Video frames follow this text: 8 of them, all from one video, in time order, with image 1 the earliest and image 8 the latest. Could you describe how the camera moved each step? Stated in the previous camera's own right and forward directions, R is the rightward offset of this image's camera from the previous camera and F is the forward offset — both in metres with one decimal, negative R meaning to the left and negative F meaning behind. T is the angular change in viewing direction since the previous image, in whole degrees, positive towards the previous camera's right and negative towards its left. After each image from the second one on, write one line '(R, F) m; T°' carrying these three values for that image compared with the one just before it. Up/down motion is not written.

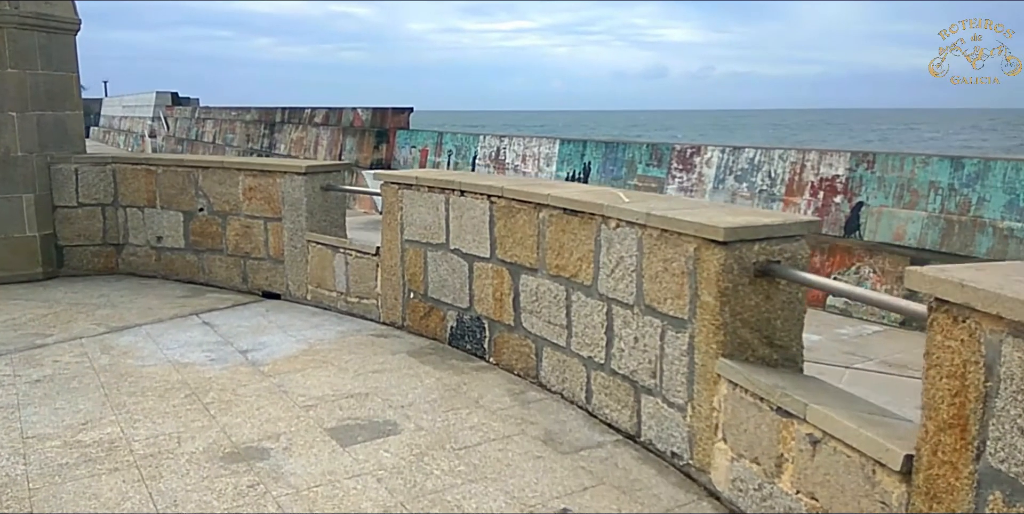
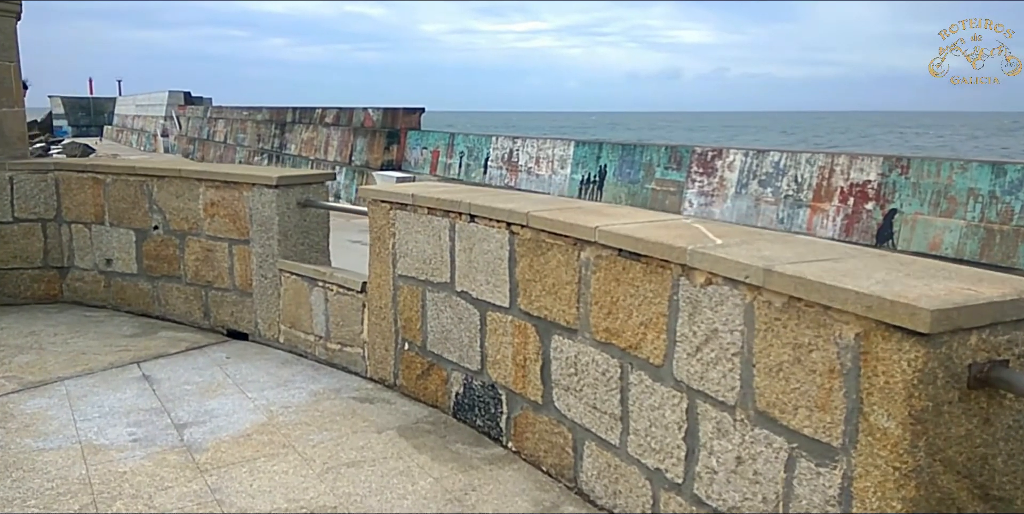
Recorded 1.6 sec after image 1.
(-0.1, +1.0) m; -1°
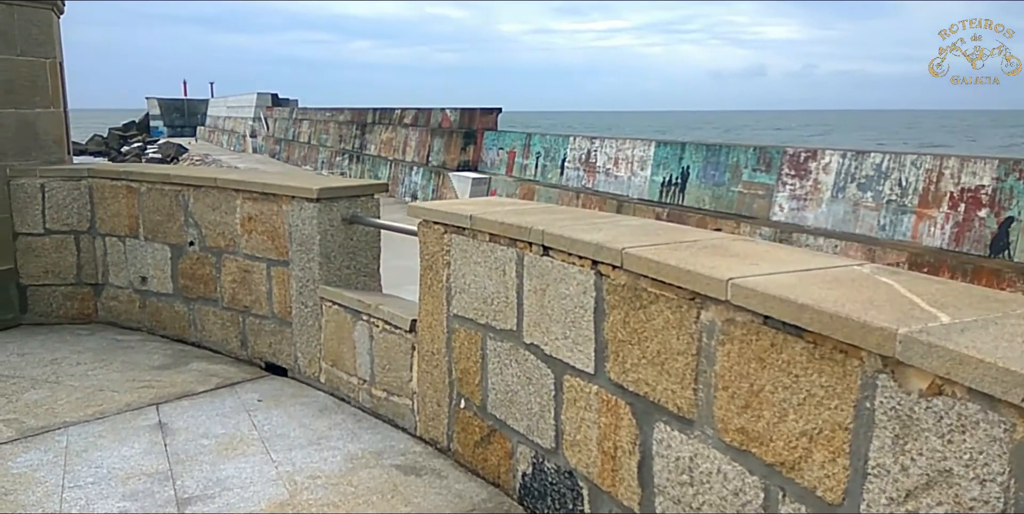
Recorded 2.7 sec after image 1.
(0.0, +0.7) m; -6°
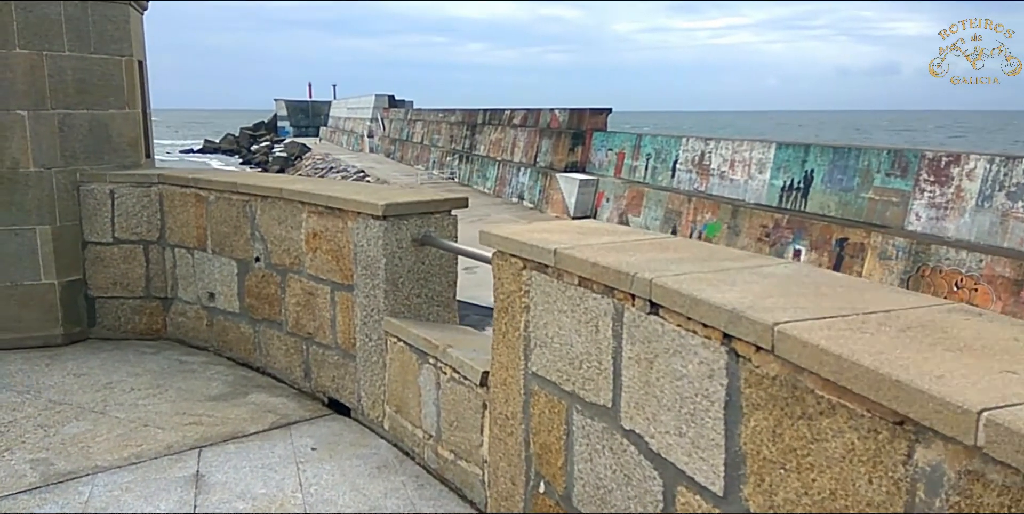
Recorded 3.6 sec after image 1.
(0.0, +0.6) m; -8°
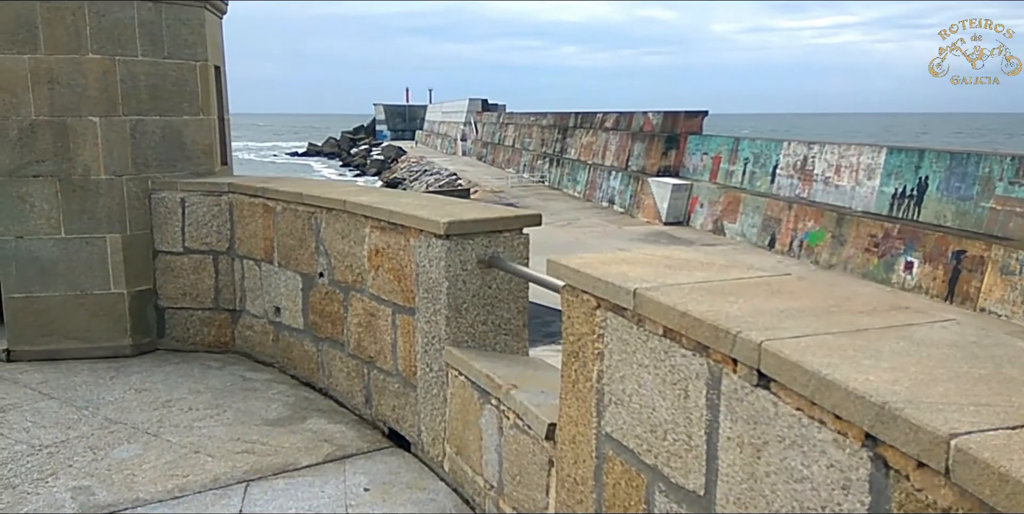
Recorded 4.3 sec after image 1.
(0.0, +0.3) m; -7°
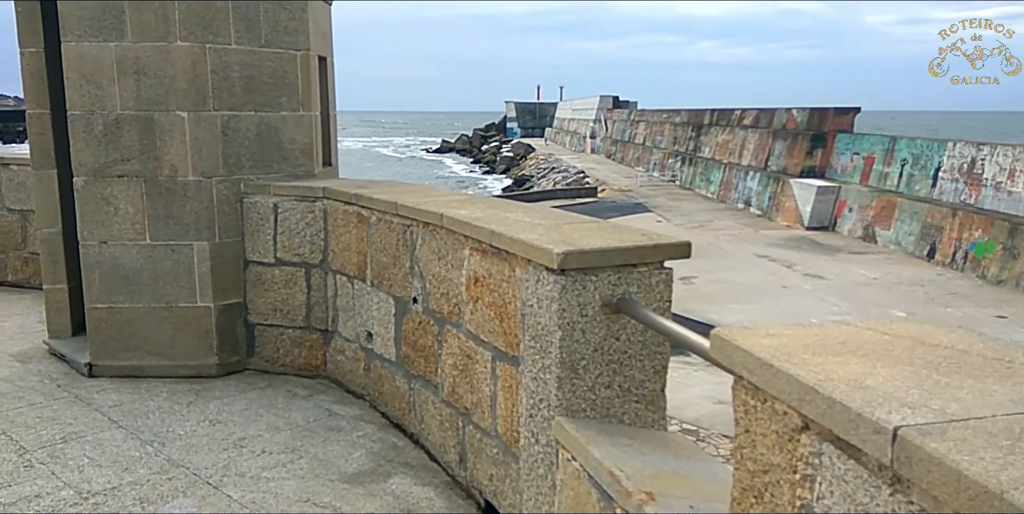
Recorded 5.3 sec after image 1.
(0.0, +0.6) m; -9°
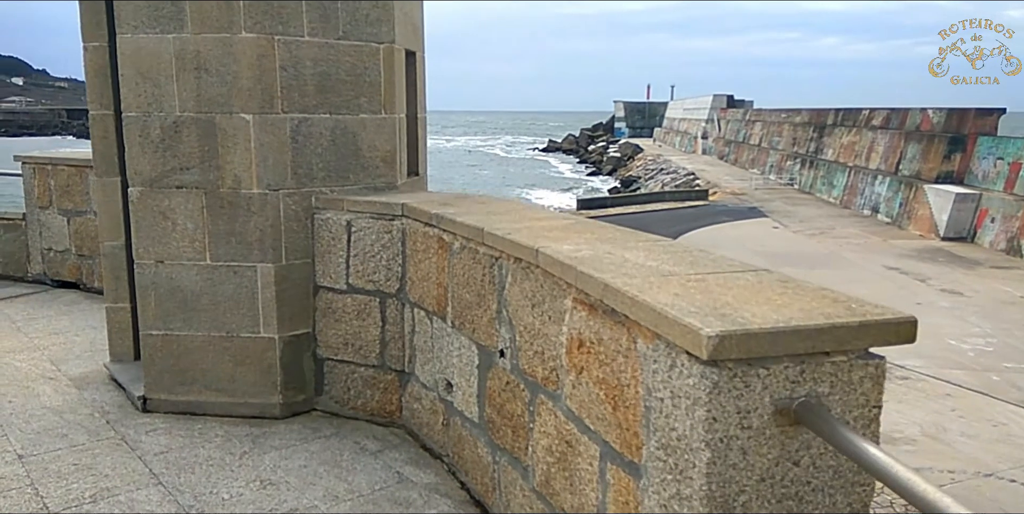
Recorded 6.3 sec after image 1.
(0.0, +0.6) m; -8°
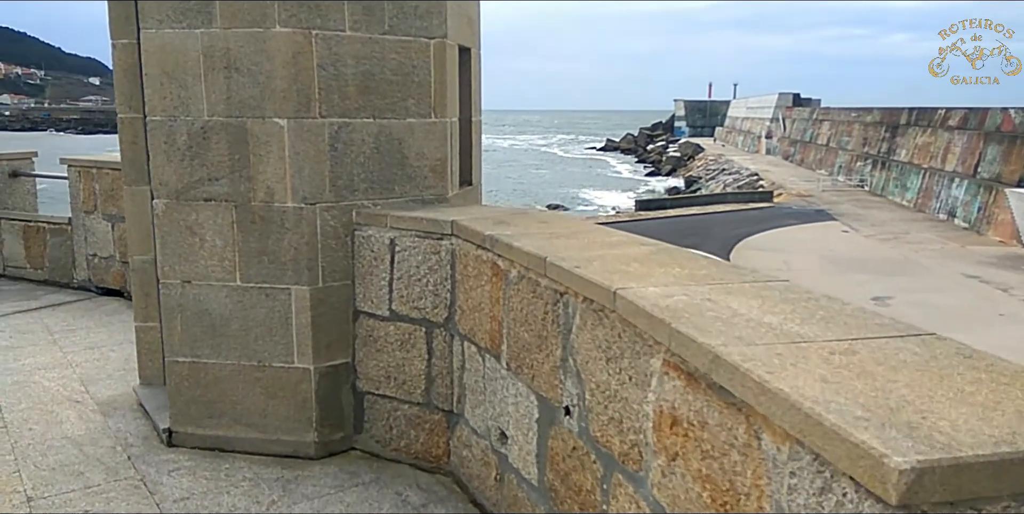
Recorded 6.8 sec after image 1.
(0.0, +0.4) m; -4°
